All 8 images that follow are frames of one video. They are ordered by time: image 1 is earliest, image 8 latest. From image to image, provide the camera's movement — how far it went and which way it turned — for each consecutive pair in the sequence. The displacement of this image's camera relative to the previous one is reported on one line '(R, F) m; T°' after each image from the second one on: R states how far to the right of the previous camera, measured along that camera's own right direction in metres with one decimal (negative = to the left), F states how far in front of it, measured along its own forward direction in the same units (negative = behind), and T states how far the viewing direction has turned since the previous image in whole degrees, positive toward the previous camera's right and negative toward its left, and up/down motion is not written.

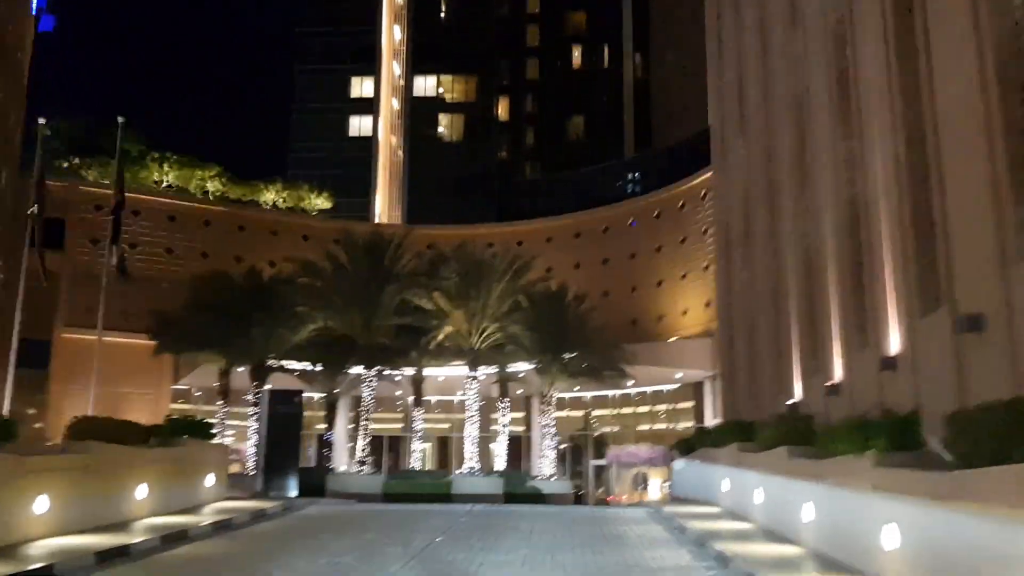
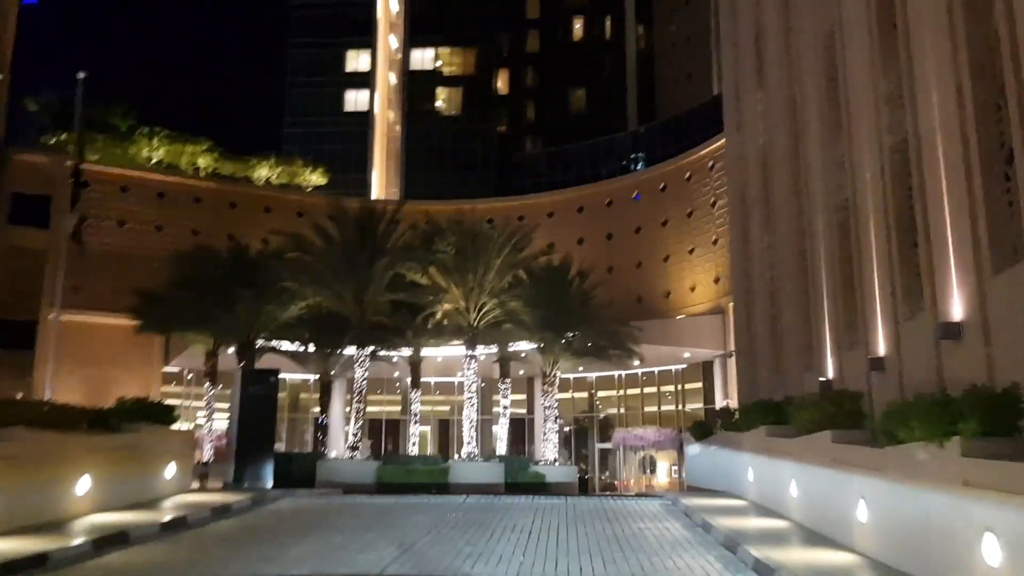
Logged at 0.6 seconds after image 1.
(+0.1, +1.5) m; 0°
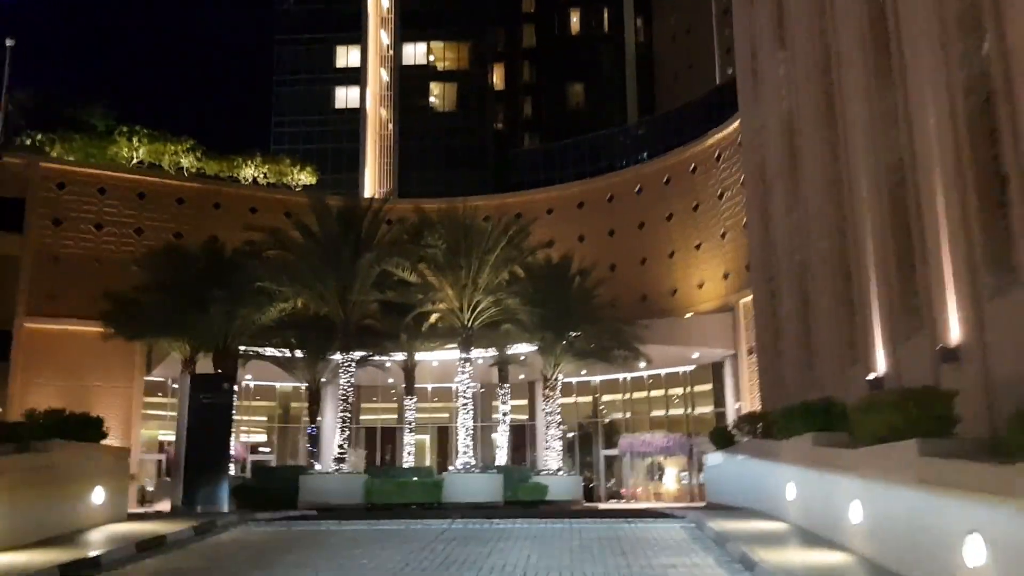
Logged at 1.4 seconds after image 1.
(+0.1, +2.0) m; 0°
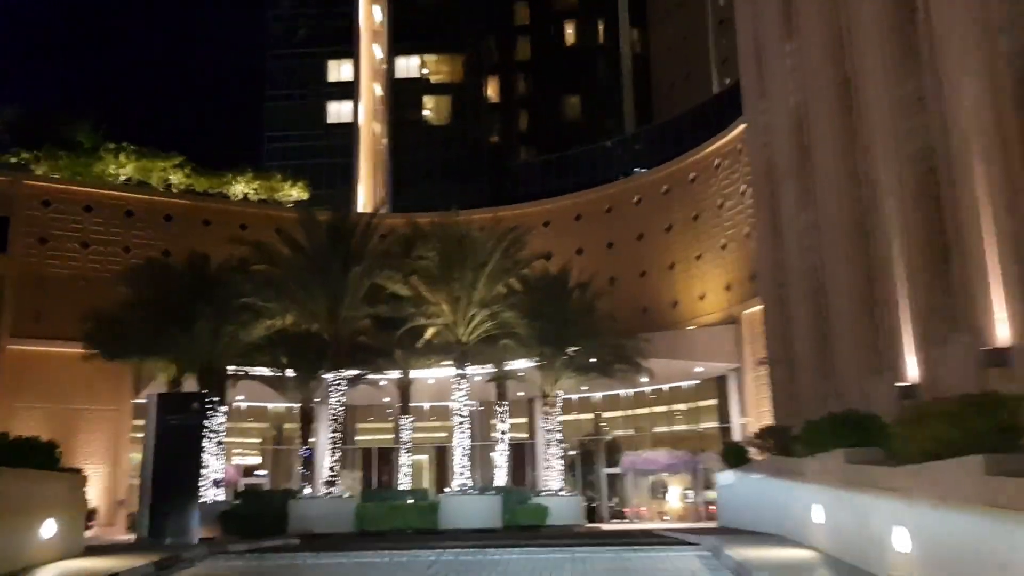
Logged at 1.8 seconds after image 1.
(+0.1, +1.0) m; 0°
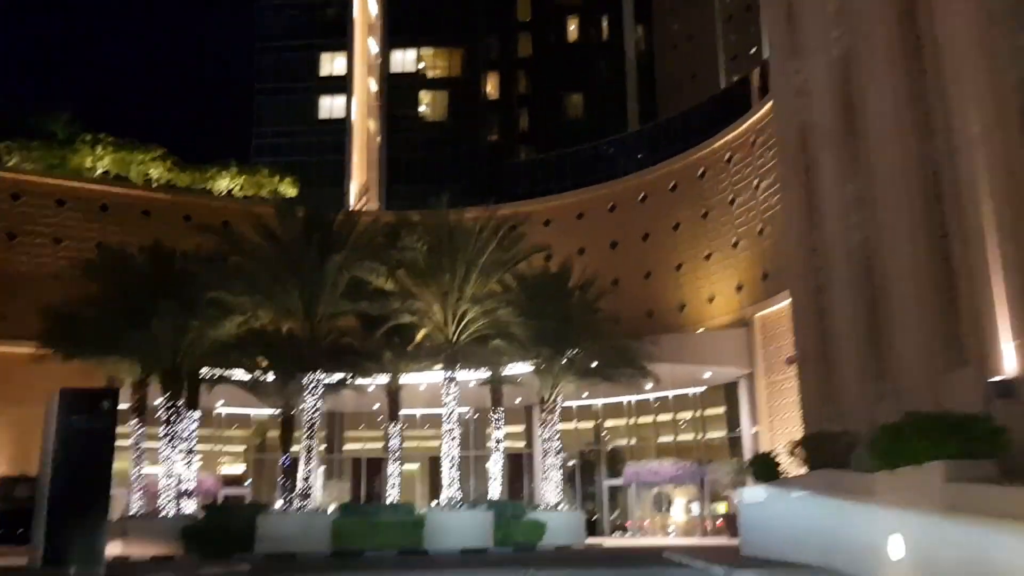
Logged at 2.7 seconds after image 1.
(+0.1, +2.2) m; 0°
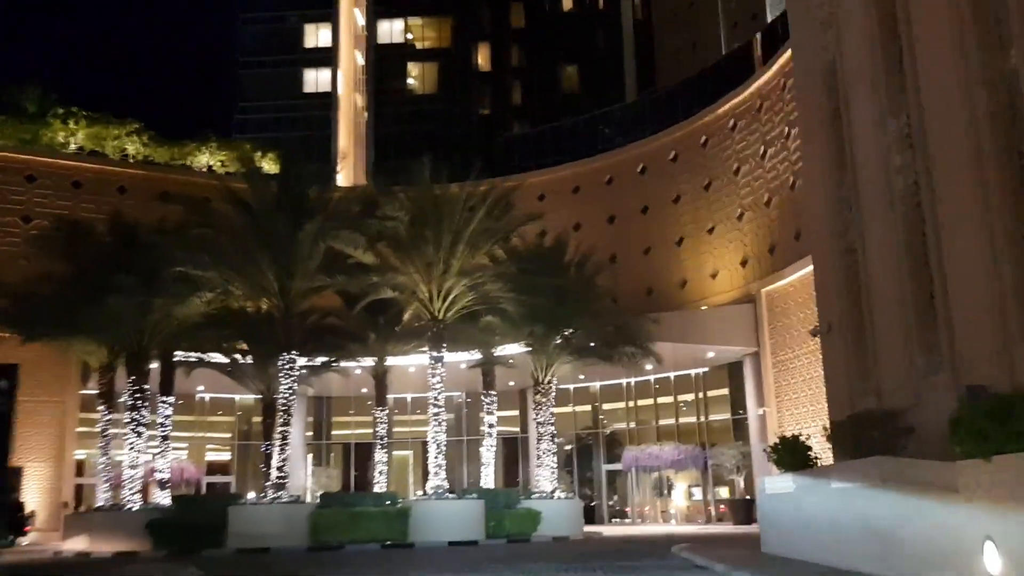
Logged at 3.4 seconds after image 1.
(+0.1, +1.6) m; 0°
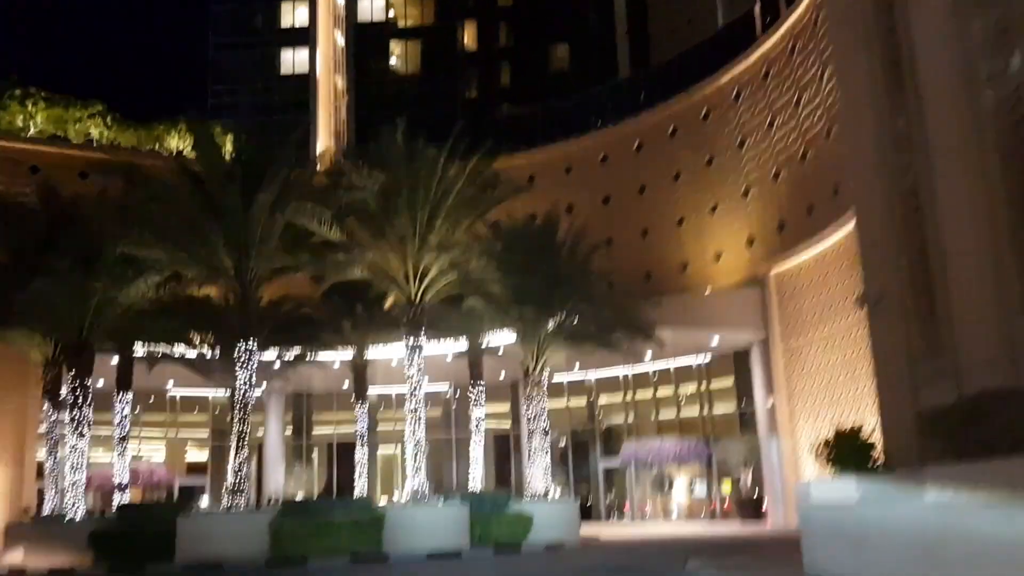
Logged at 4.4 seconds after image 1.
(+0.1, +2.2) m; 0°
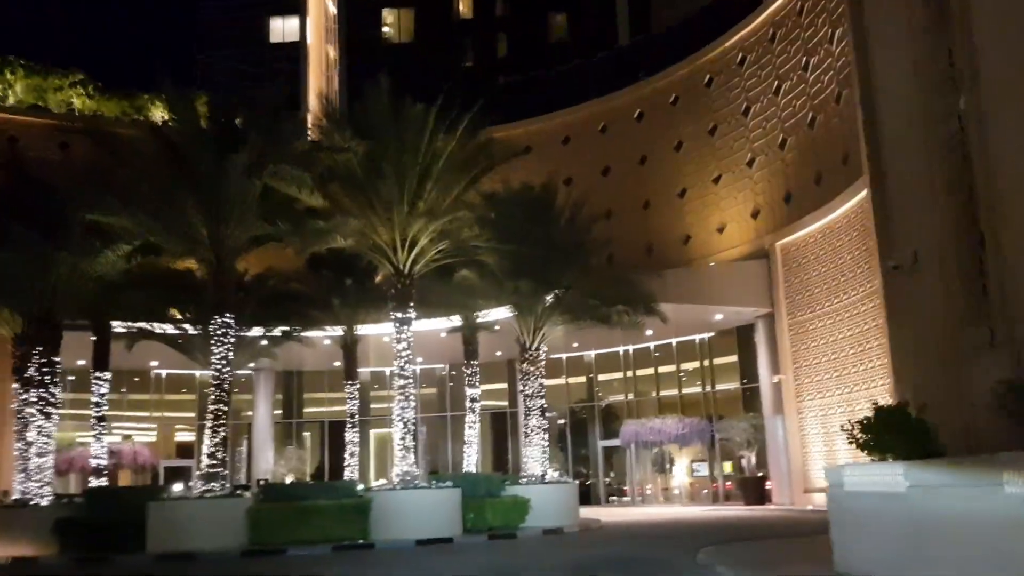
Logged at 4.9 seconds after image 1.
(+0.1, +1.1) m; 0°
